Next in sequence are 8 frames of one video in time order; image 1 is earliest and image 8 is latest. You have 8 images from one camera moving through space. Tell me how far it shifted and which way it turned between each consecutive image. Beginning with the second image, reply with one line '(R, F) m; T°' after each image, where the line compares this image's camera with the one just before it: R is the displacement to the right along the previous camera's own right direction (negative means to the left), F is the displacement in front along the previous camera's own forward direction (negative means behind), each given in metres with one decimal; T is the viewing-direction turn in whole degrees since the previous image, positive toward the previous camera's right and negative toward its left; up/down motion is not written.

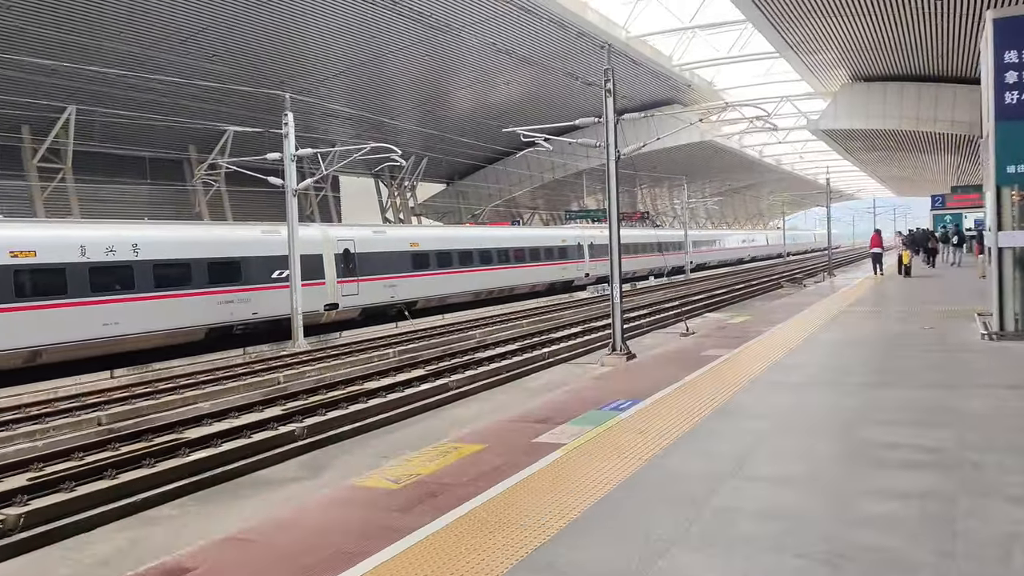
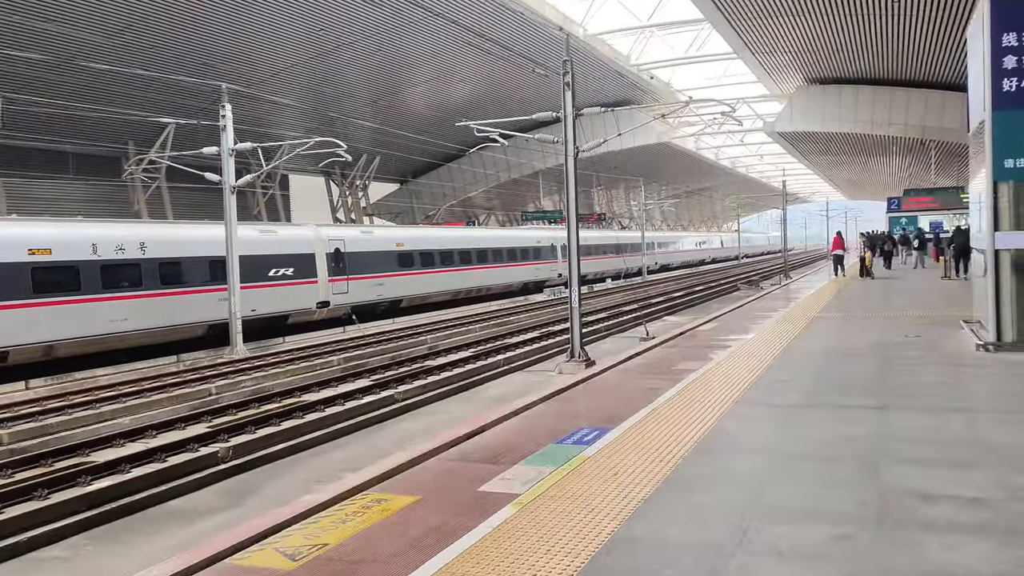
(+0.1, +0.7) m; +3°
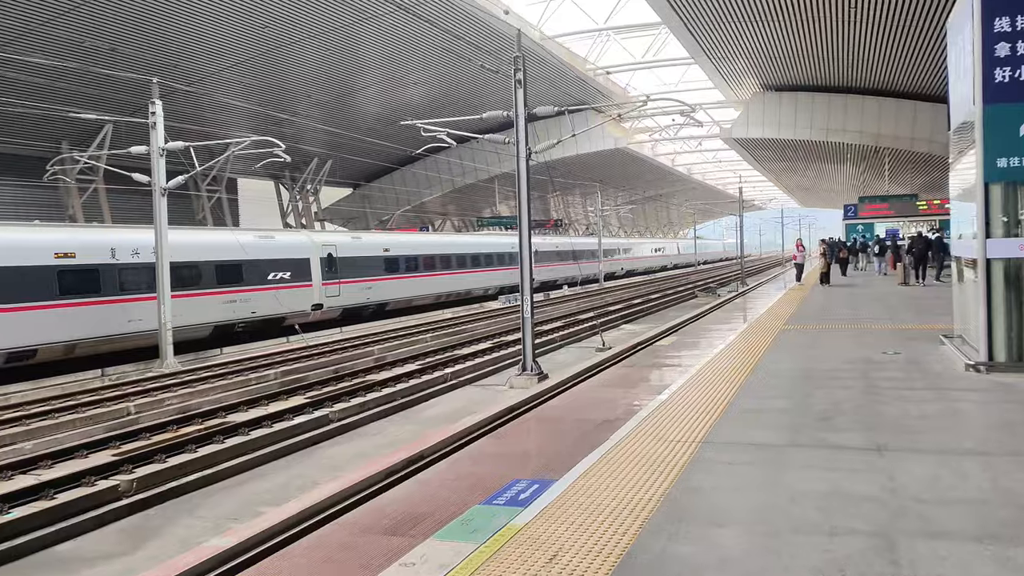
(+0.1, +0.7) m; +3°
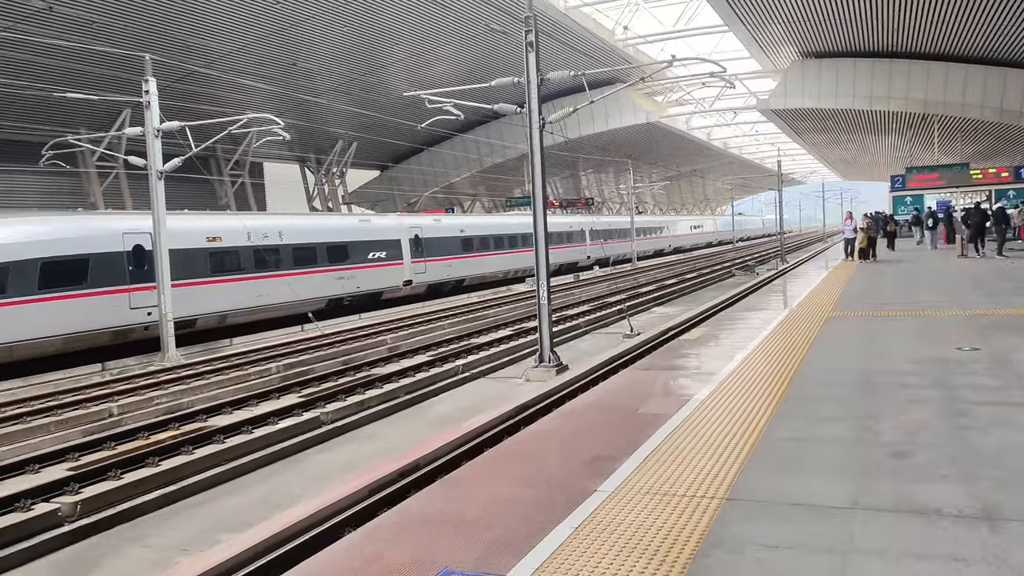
(+0.3, +1.0) m; -3°
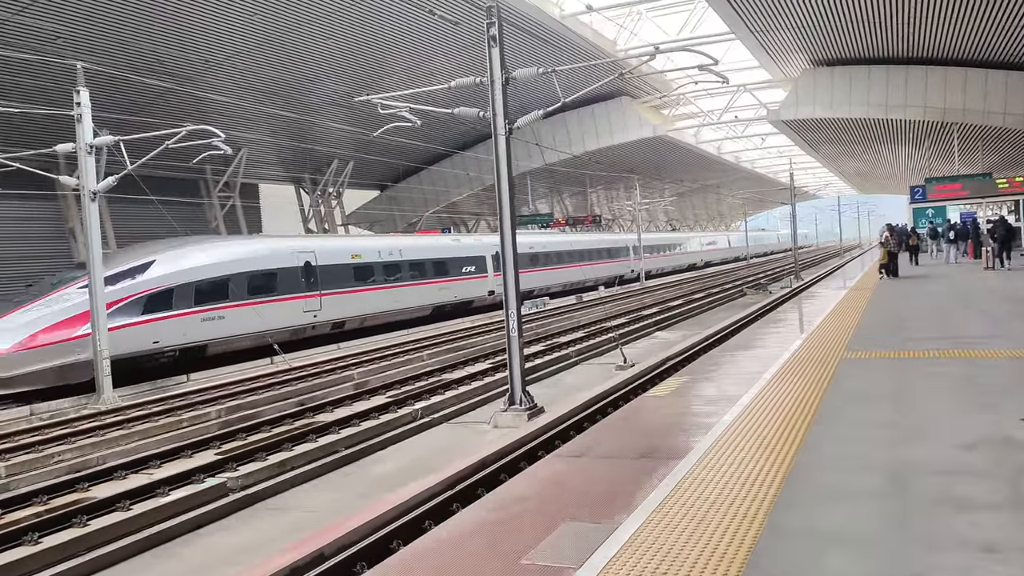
(+0.6, +1.4) m; -1°
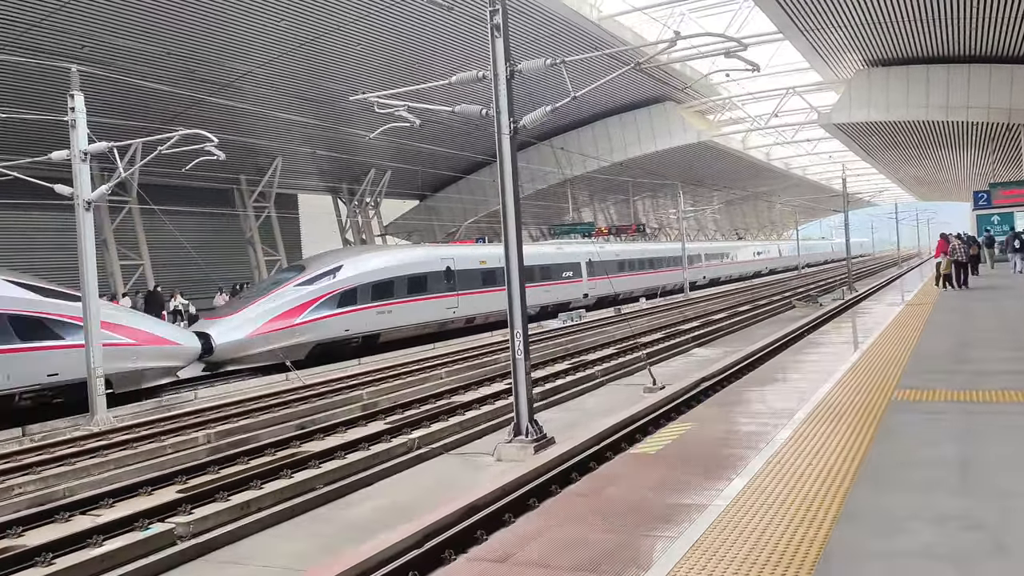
(+0.5, +0.9) m; -4°
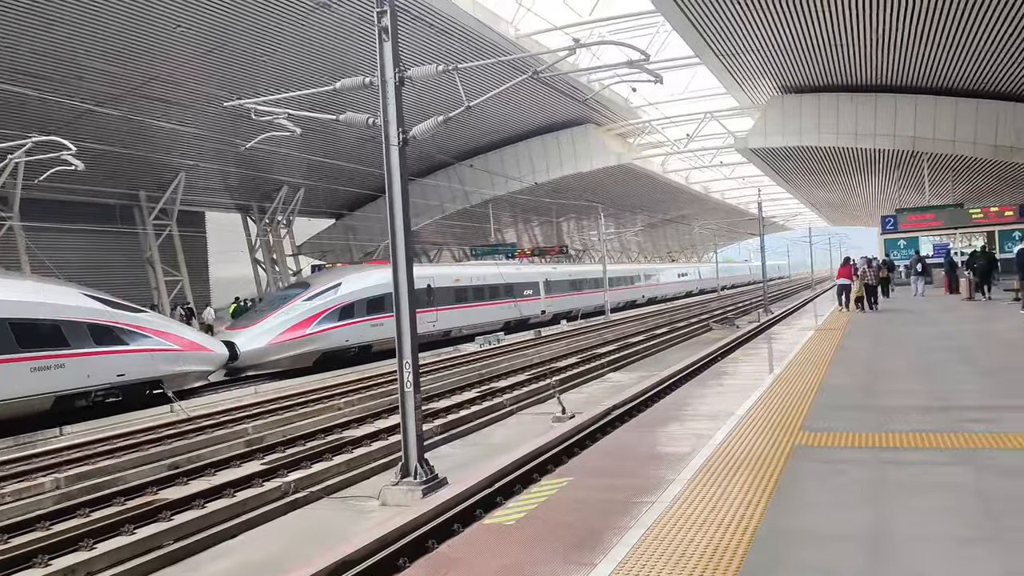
(+0.4, +0.7) m; +5°
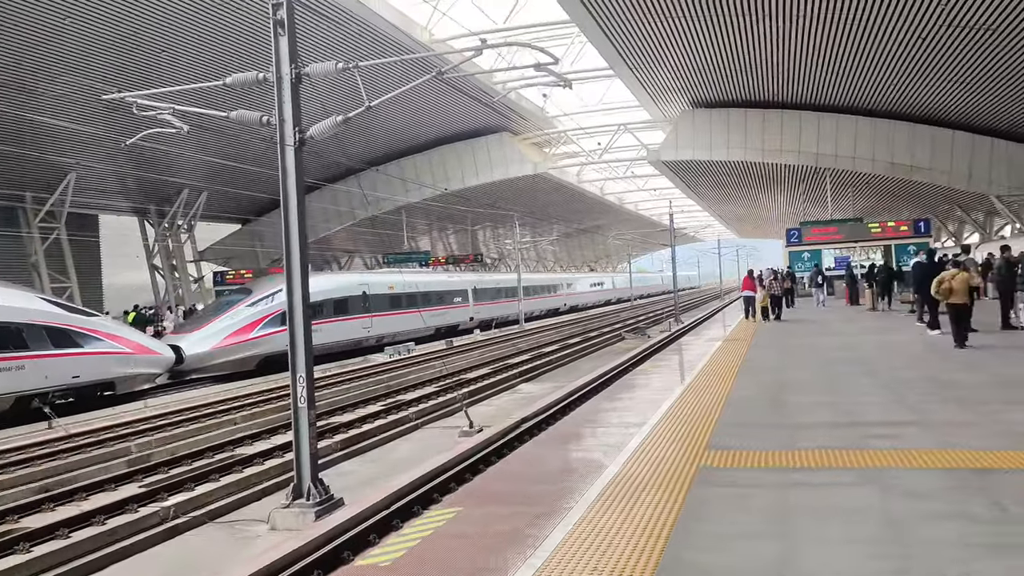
(+0.1, +0.3) m; +6°
